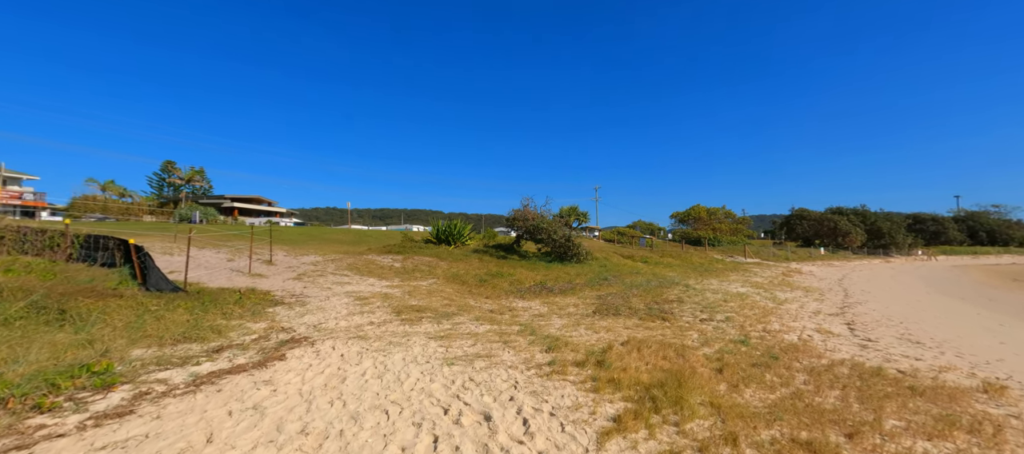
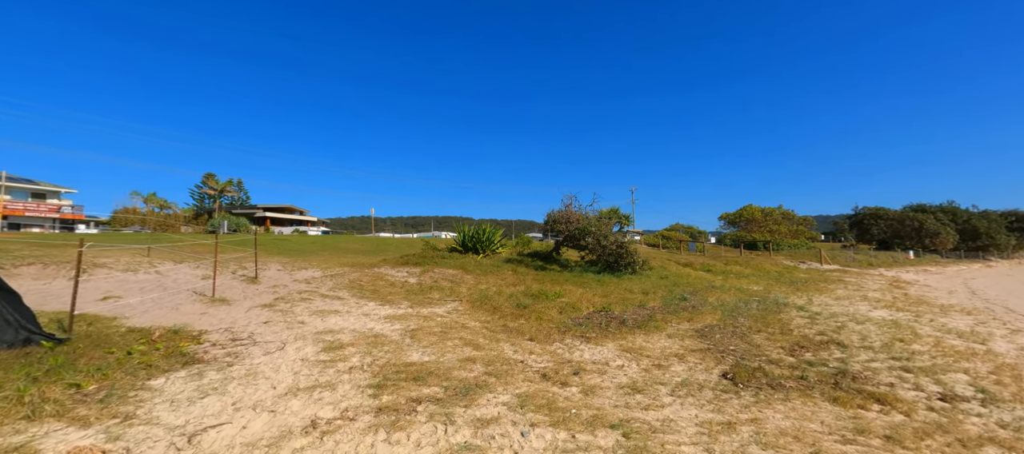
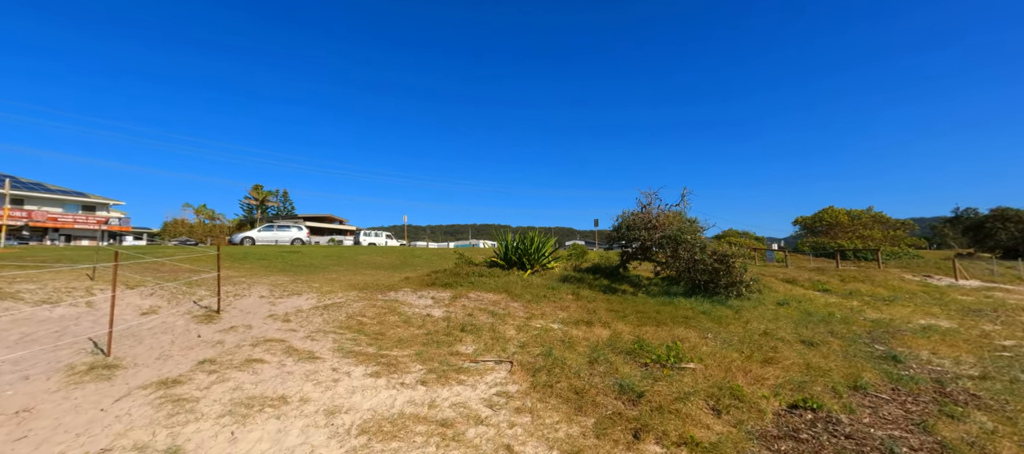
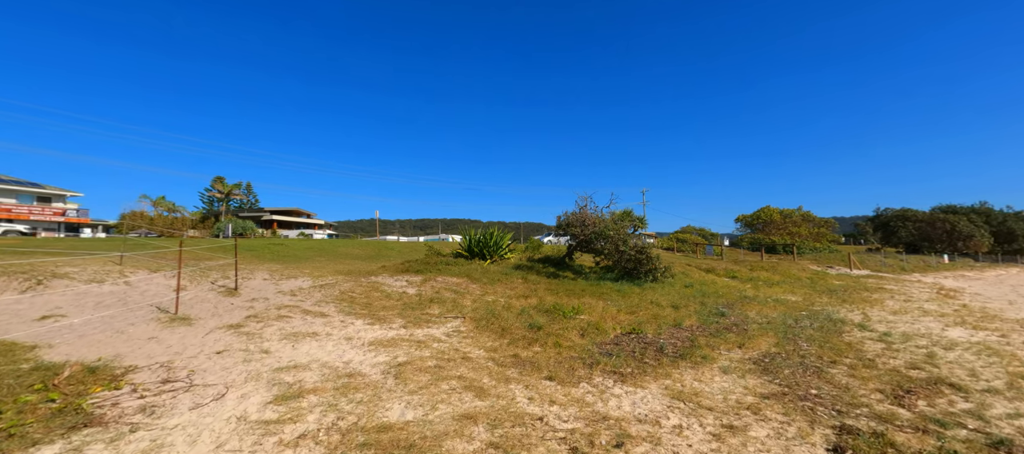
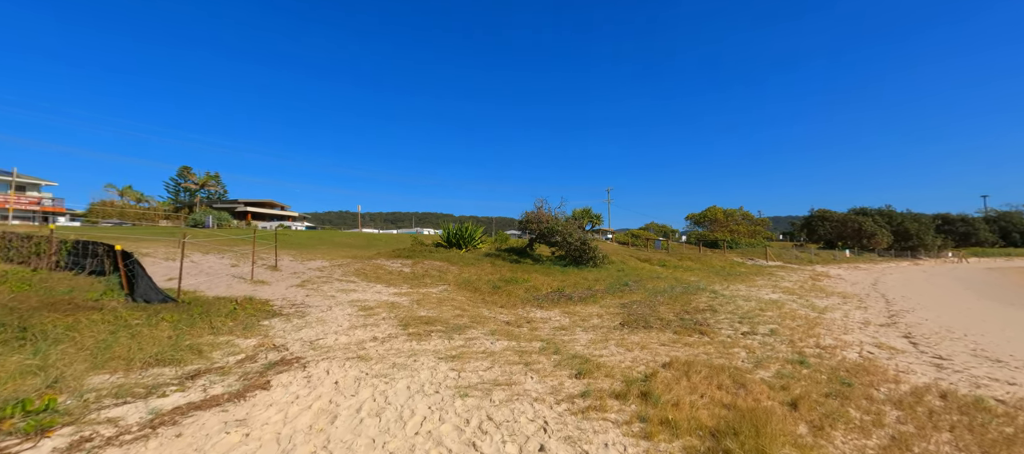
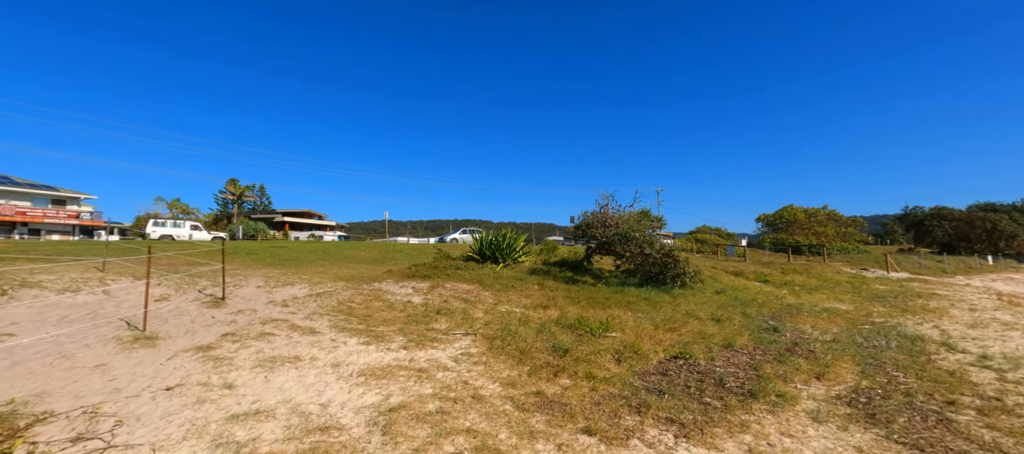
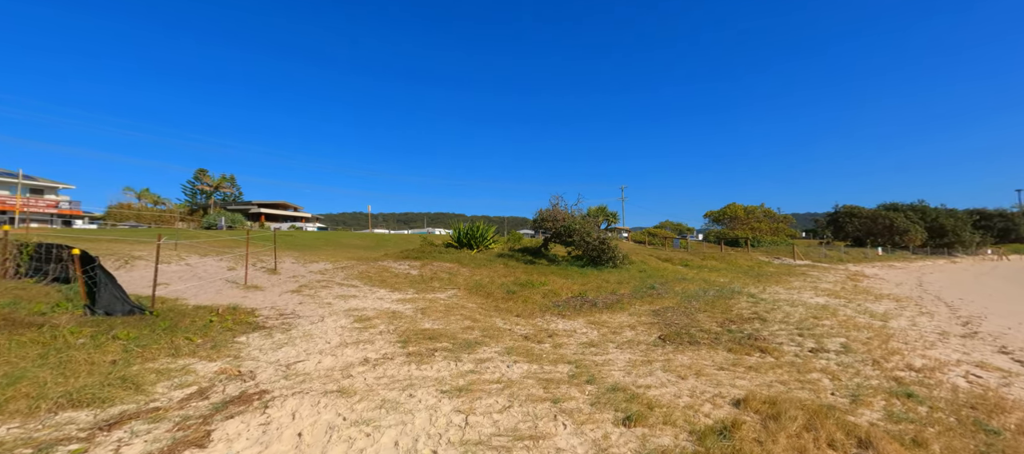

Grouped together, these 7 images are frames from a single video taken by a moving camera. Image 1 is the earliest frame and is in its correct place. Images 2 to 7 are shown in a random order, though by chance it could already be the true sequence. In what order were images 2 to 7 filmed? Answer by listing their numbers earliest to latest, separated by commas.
5, 7, 2, 4, 6, 3
